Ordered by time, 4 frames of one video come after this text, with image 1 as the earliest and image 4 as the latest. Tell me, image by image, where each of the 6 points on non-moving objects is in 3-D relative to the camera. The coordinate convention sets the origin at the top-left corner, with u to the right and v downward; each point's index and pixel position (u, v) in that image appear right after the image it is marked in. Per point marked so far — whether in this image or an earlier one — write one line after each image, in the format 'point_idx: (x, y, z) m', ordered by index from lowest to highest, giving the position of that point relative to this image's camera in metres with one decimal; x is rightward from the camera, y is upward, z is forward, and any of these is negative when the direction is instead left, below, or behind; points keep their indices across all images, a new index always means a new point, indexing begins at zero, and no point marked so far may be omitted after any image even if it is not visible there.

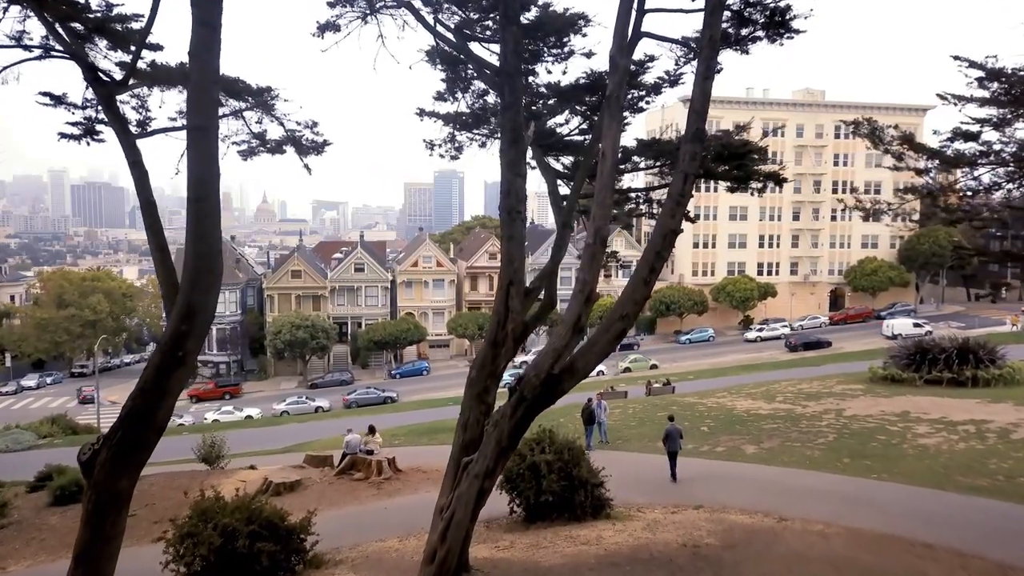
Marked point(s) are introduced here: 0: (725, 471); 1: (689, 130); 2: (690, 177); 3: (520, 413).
0: (+4.5, -3.8, +15.3) m
1: (+1.8, +1.6, +7.3) m
2: (+1.8, +1.1, +7.3) m
3: (+0.1, -1.3, +7.4) m
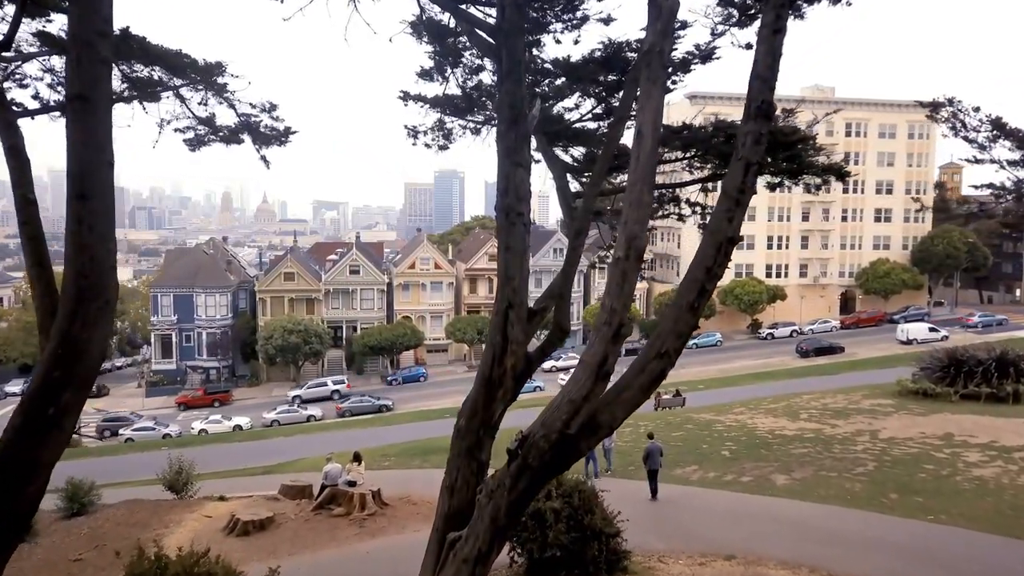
0: (+4.5, -4.0, +13.4) m
1: (+1.8, +1.3, +5.4) m
2: (+1.8, +0.9, +5.4) m
3: (+0.1, -1.5, +5.5) m
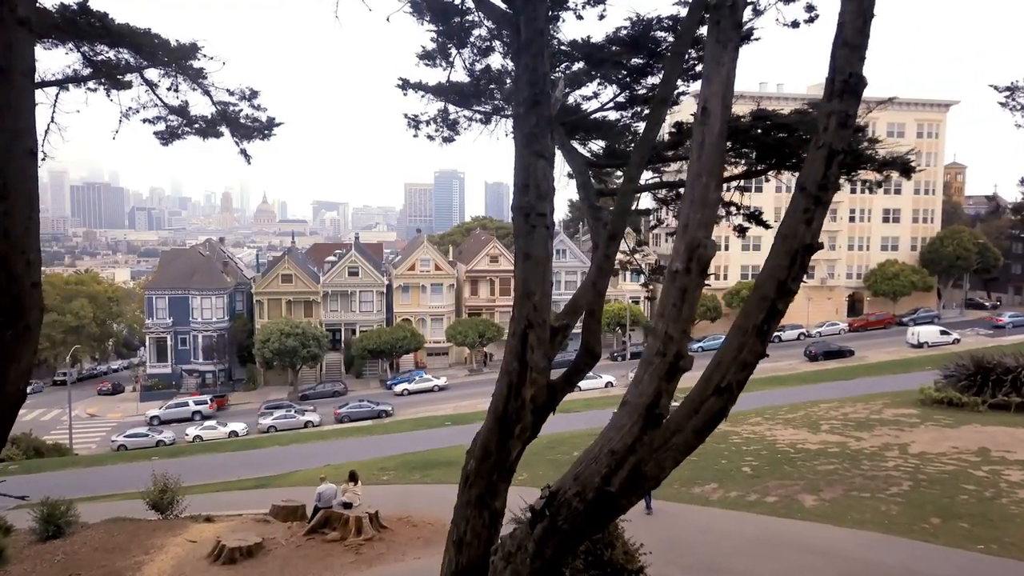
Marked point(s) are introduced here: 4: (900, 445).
0: (+4.6, -4.2, +12.3) m
1: (+1.9, +1.2, +4.3) m
2: (+1.9, +0.8, +4.4) m
3: (+0.2, -1.6, +4.4) m
4: (+9.2, -3.7, +17.3) m
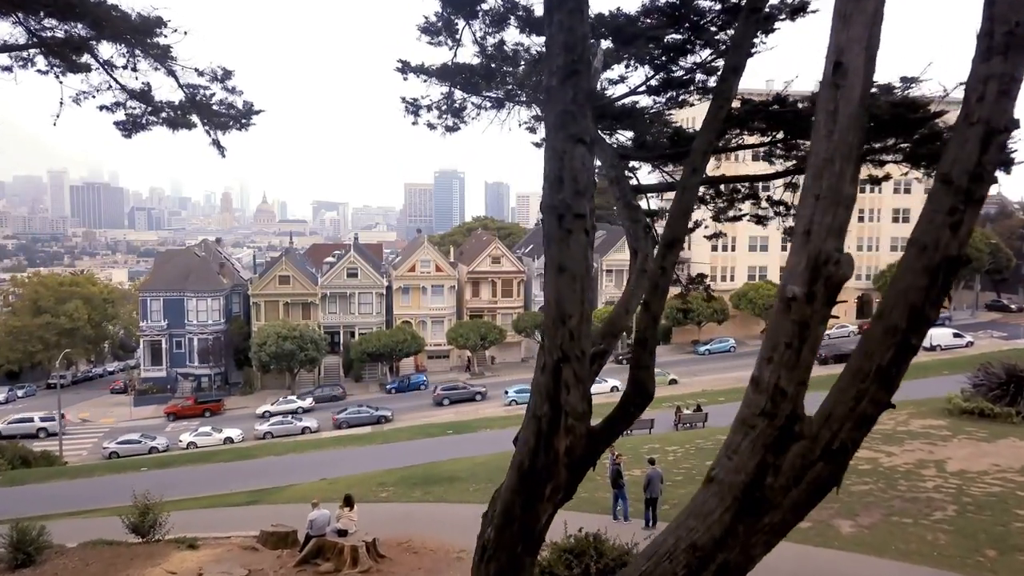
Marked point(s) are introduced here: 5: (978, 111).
0: (+4.8, -4.3, +11.2) m
1: (+2.1, +1.1, +3.2) m
2: (+2.1, +0.7, +3.2) m
3: (+0.4, -1.7, +3.2) m
4: (+9.4, -3.8, +16.2) m
5: (+2.0, +0.8, +3.2) m
